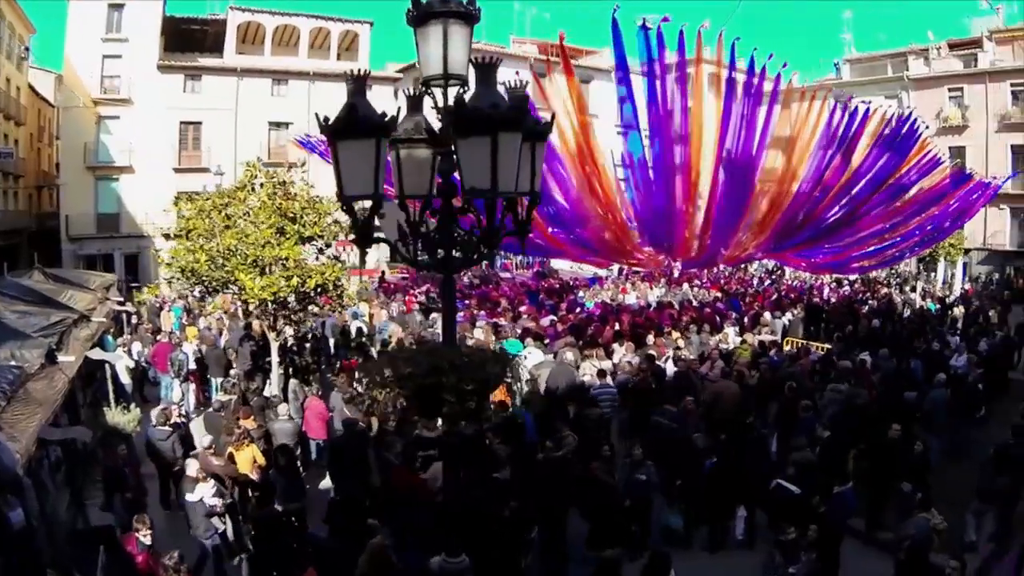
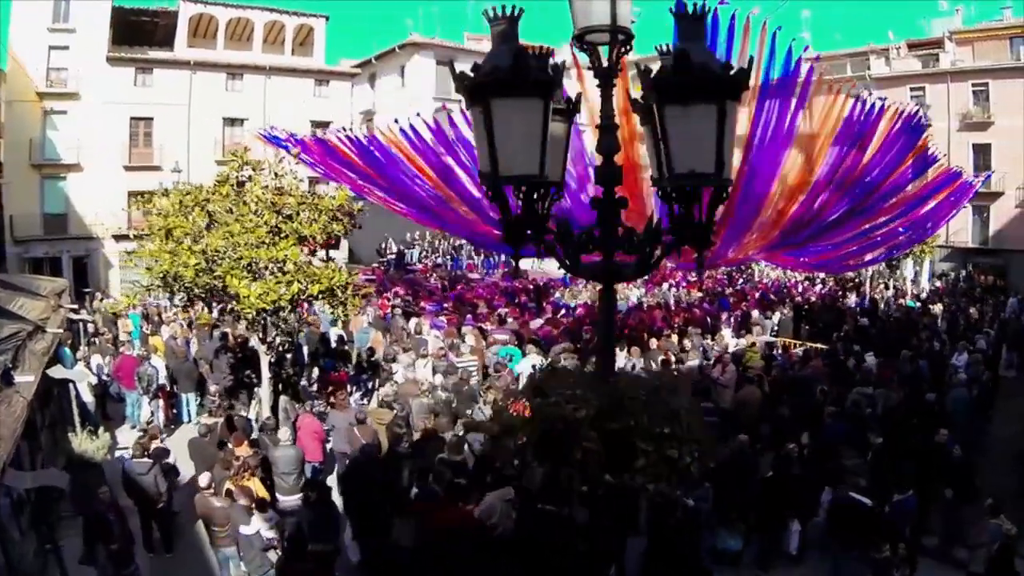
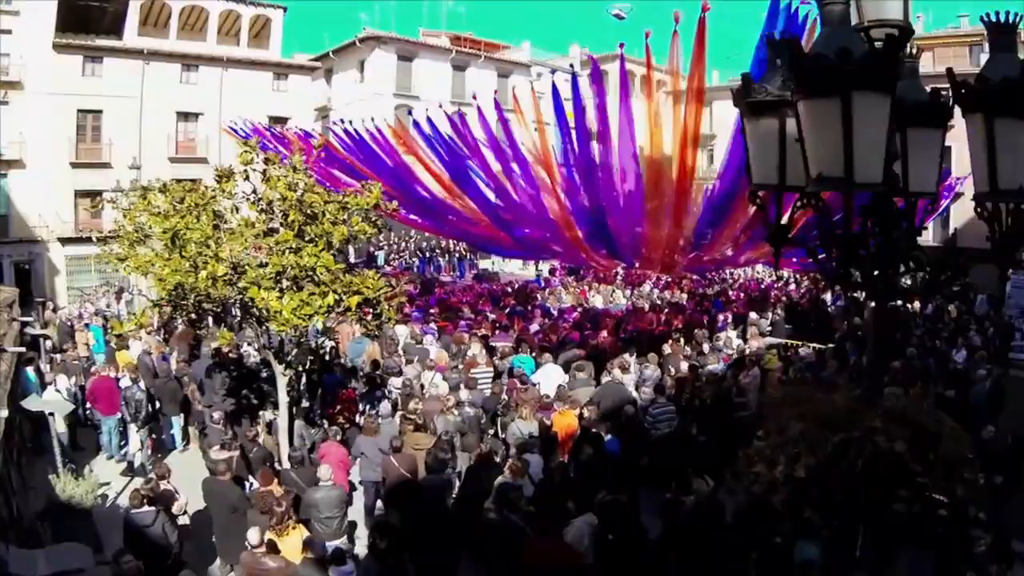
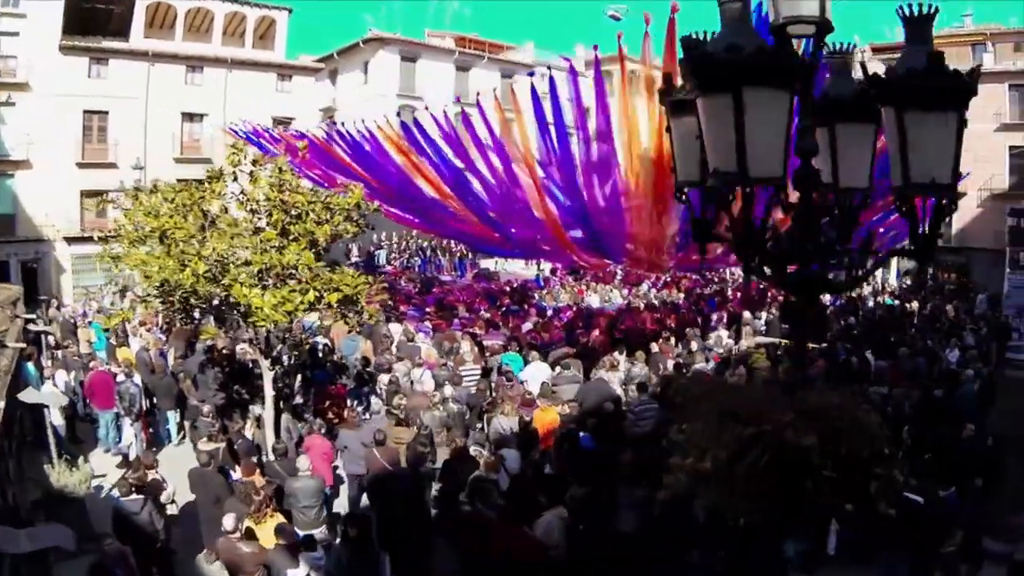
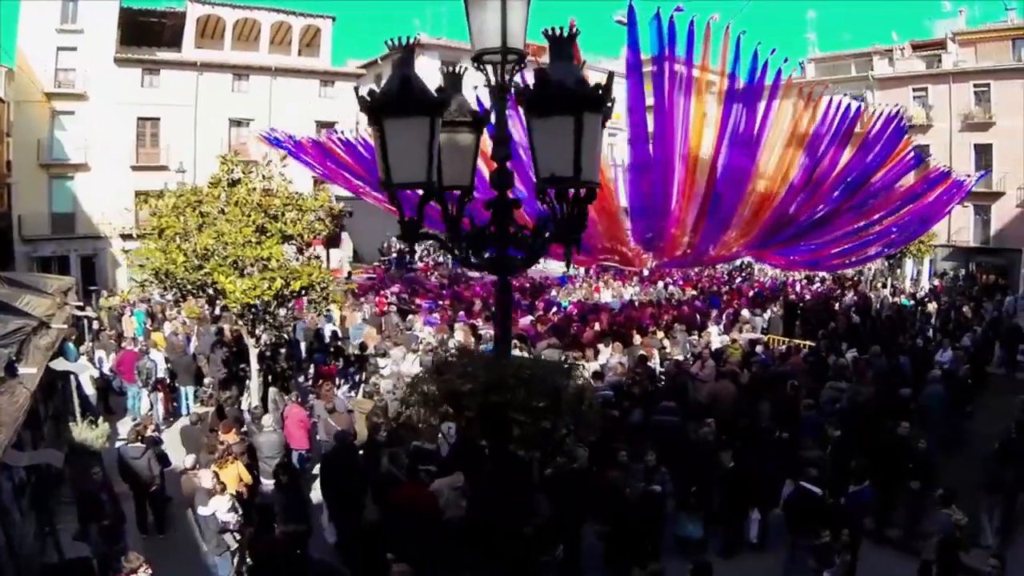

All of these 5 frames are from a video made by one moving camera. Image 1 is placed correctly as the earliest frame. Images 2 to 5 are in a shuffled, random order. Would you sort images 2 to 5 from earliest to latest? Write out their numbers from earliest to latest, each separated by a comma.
5, 2, 4, 3
